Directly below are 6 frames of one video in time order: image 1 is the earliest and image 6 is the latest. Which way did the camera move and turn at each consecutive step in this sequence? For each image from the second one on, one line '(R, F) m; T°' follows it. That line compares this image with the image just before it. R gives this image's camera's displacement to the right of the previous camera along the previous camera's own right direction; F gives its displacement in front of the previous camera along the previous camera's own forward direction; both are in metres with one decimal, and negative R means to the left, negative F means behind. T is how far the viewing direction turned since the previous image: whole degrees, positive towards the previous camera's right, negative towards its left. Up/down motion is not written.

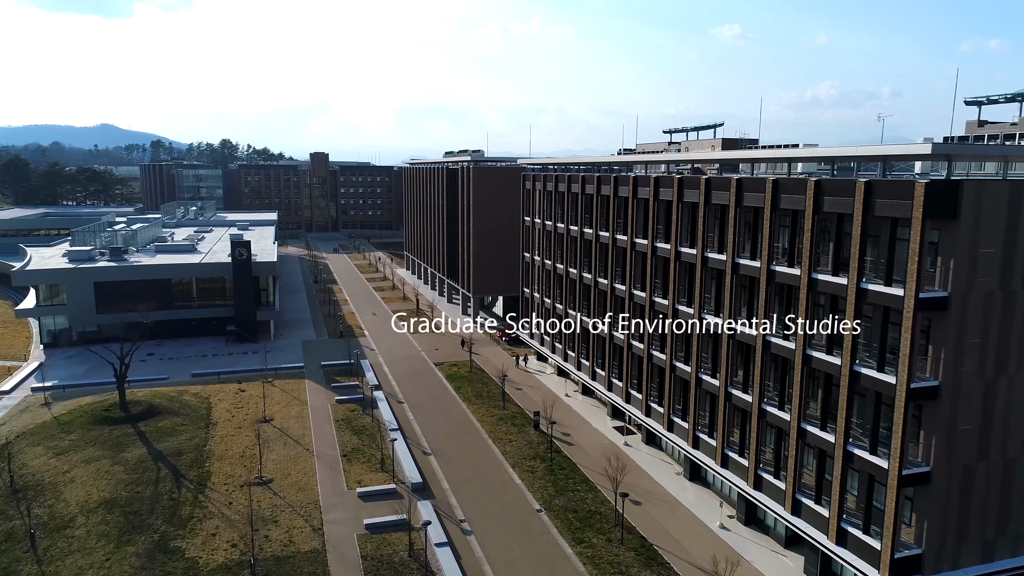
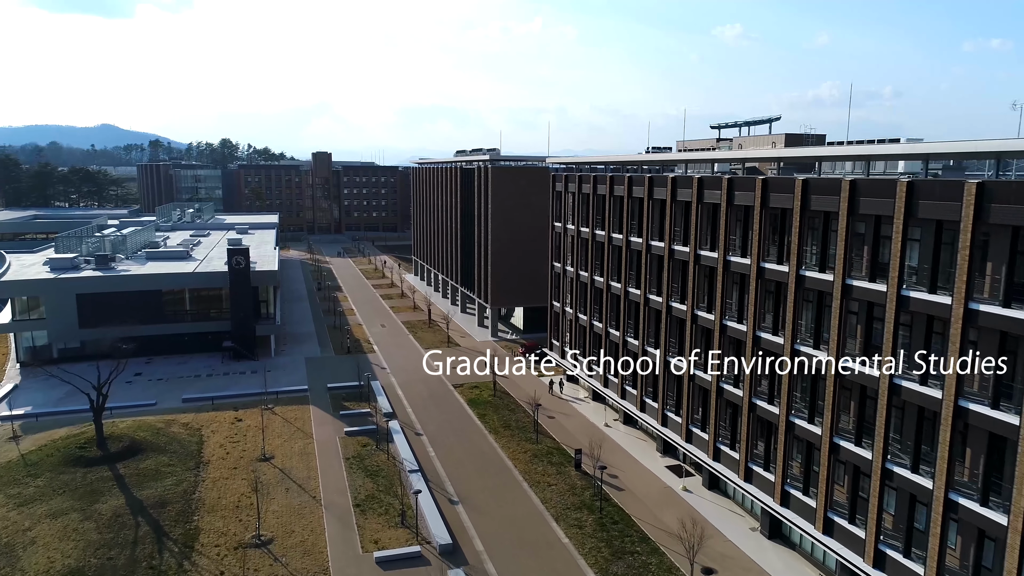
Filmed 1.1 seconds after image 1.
(-1.8, +5.0) m; 0°
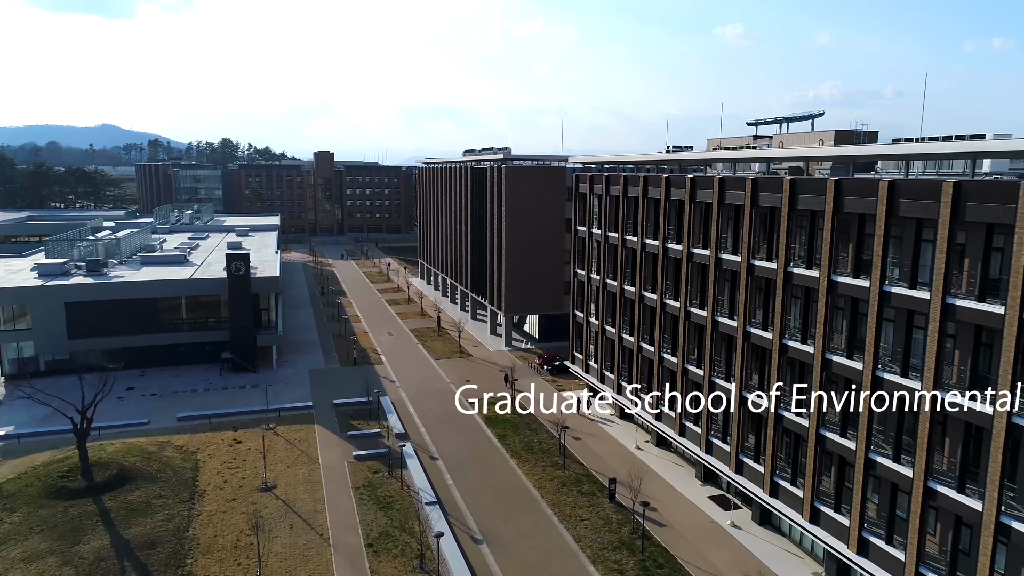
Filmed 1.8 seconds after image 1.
(-1.2, +3.0) m; 0°
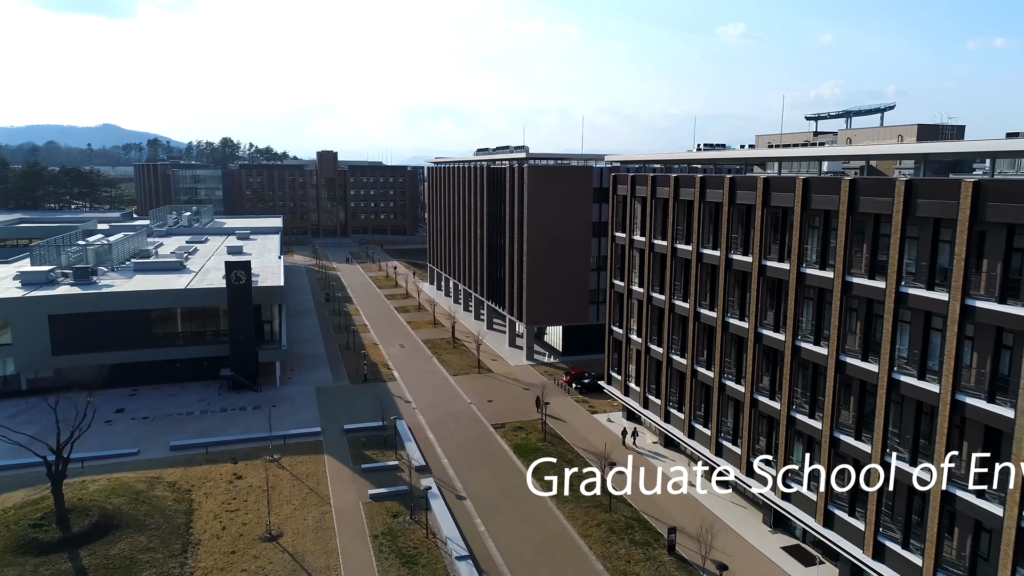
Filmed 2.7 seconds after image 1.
(-1.6, +4.0) m; 0°
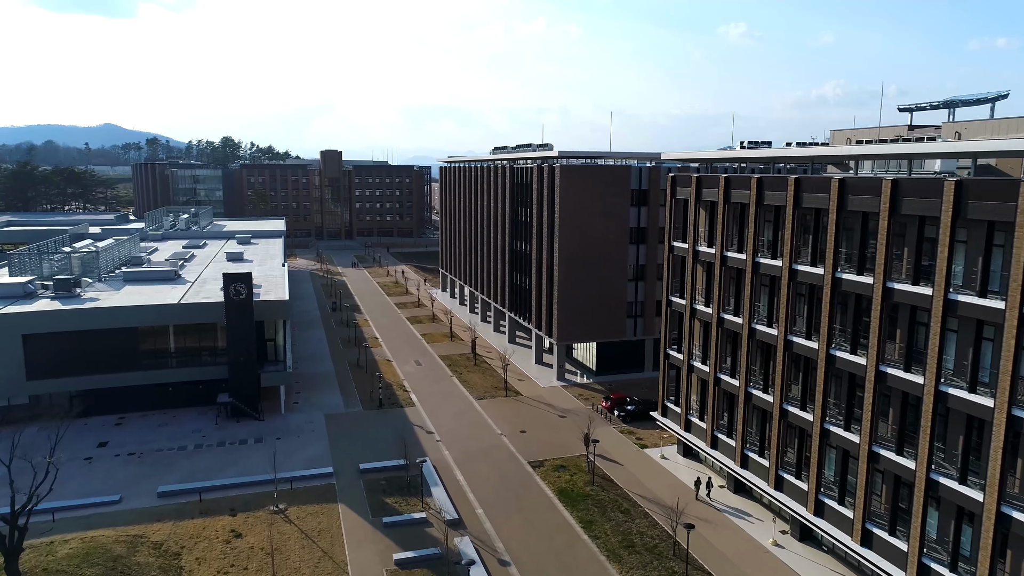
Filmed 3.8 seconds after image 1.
(-1.9, +4.8) m; 0°
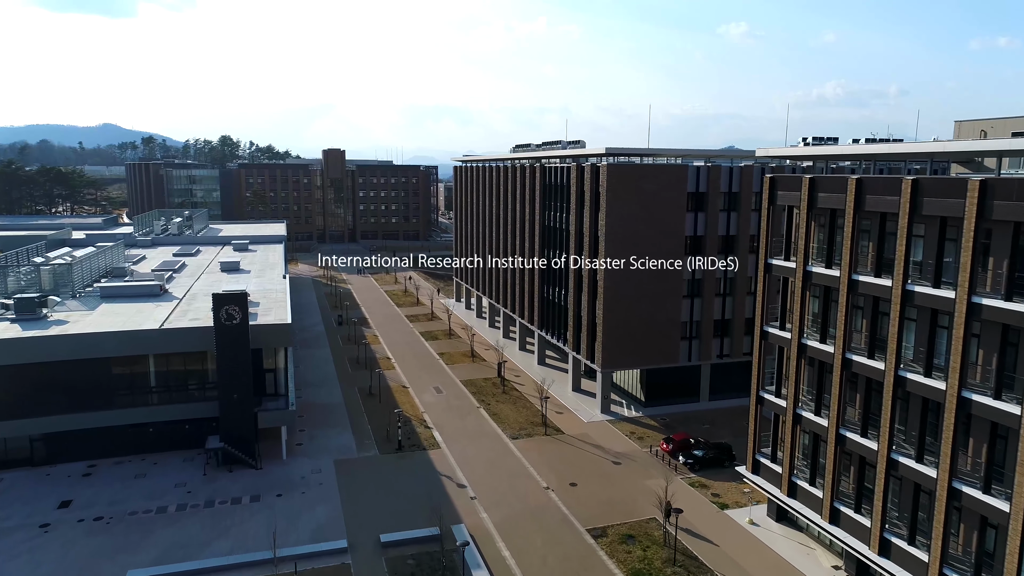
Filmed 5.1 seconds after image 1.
(-2.2, +6.1) m; 0°
